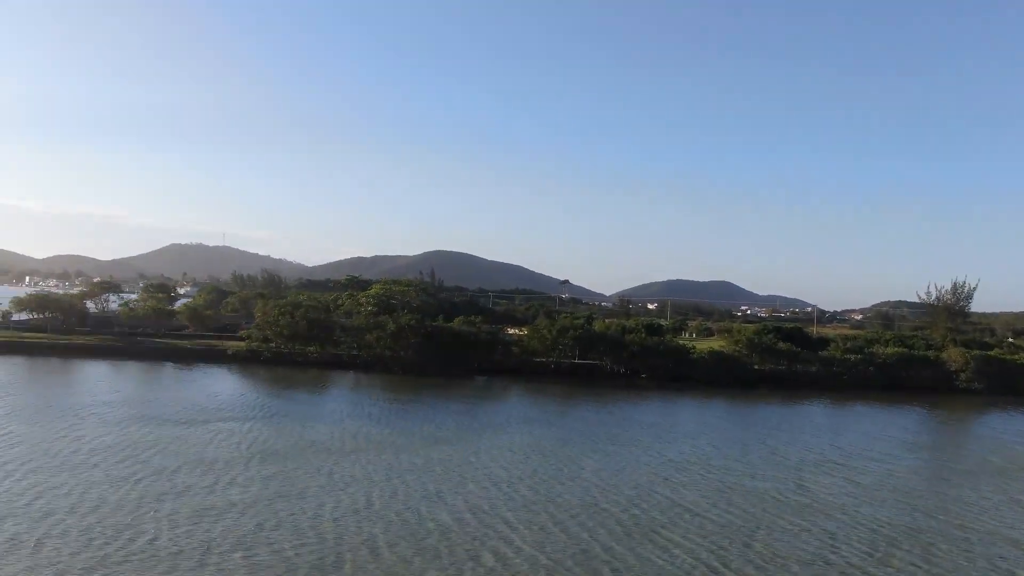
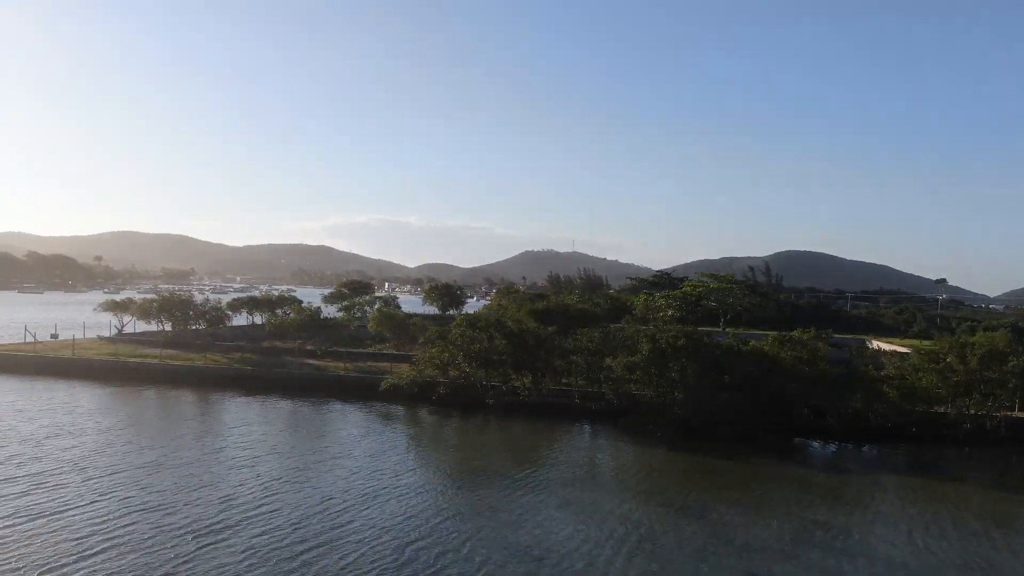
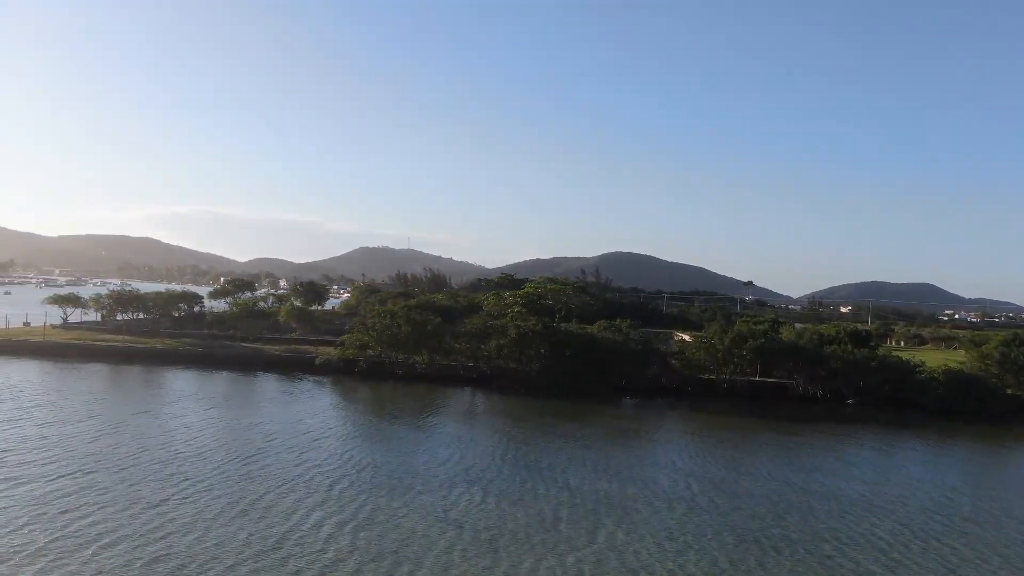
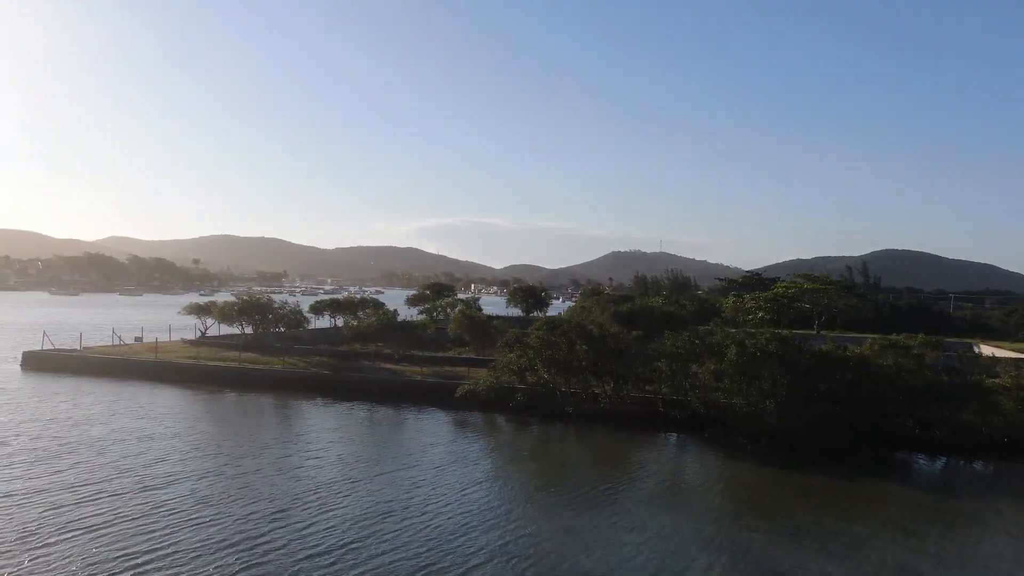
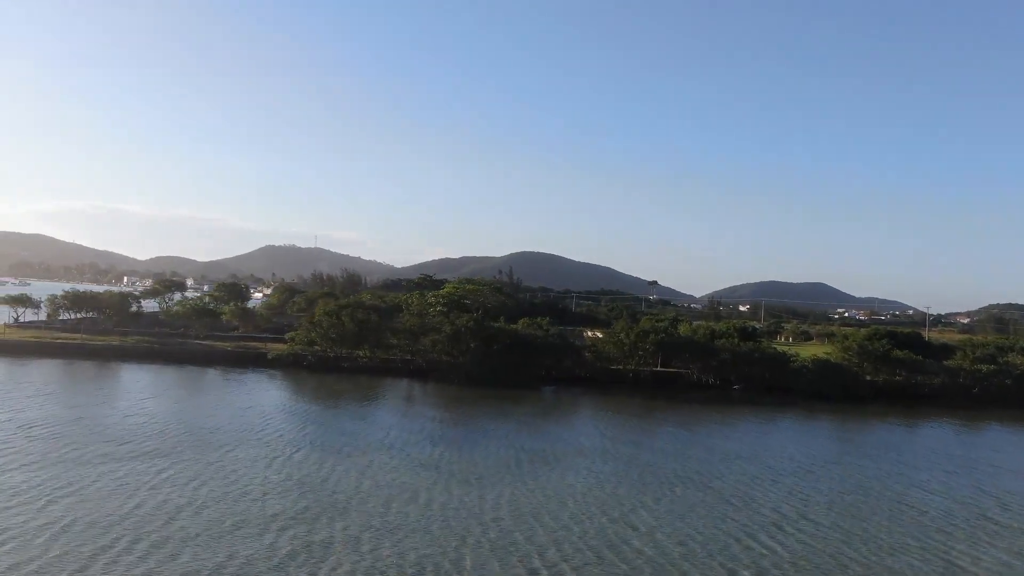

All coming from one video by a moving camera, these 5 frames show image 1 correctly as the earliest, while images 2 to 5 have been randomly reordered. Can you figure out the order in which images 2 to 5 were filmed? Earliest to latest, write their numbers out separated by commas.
5, 3, 2, 4
